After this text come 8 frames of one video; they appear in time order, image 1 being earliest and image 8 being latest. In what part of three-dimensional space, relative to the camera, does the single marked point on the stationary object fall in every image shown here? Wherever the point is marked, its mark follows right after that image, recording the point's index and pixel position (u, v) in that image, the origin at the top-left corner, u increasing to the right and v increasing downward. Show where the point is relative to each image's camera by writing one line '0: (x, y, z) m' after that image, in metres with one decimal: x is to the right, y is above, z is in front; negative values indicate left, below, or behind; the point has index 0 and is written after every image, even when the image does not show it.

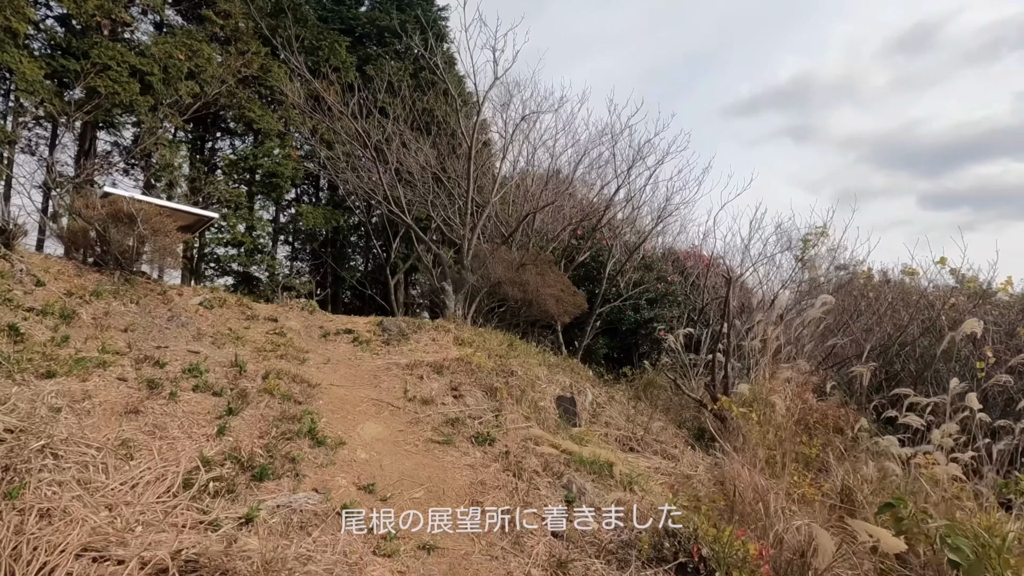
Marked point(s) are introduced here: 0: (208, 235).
0: (-5.2, +0.9, +9.7) m
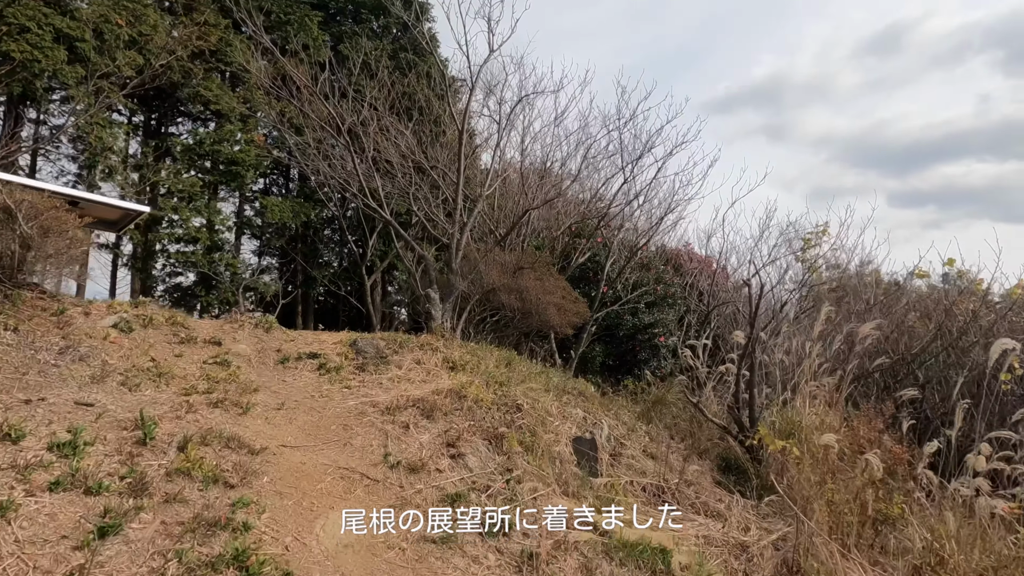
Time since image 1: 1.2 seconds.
0: (-5.4, +0.9, +8.6) m
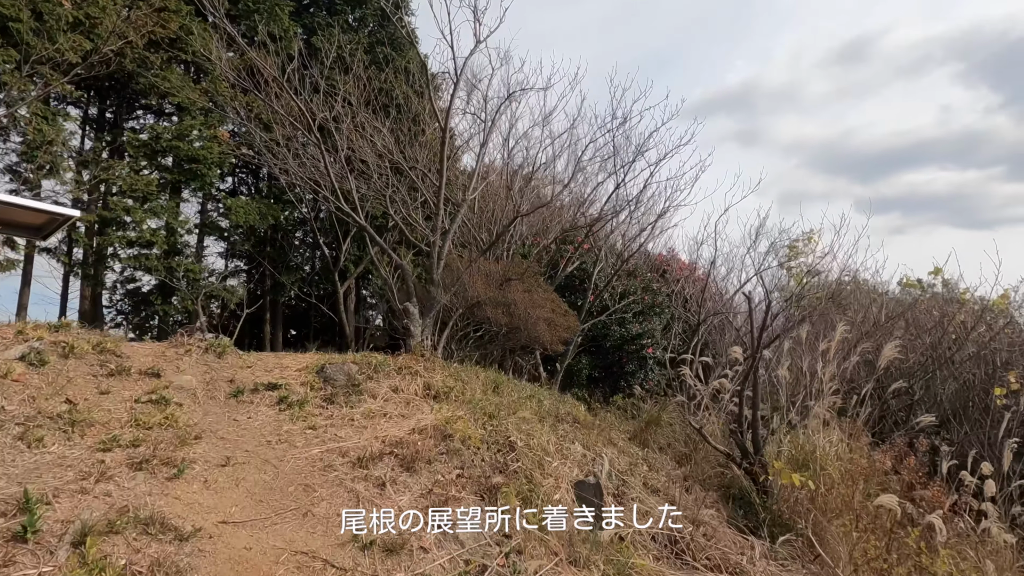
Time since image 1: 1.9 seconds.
0: (-5.6, +0.8, +7.8) m
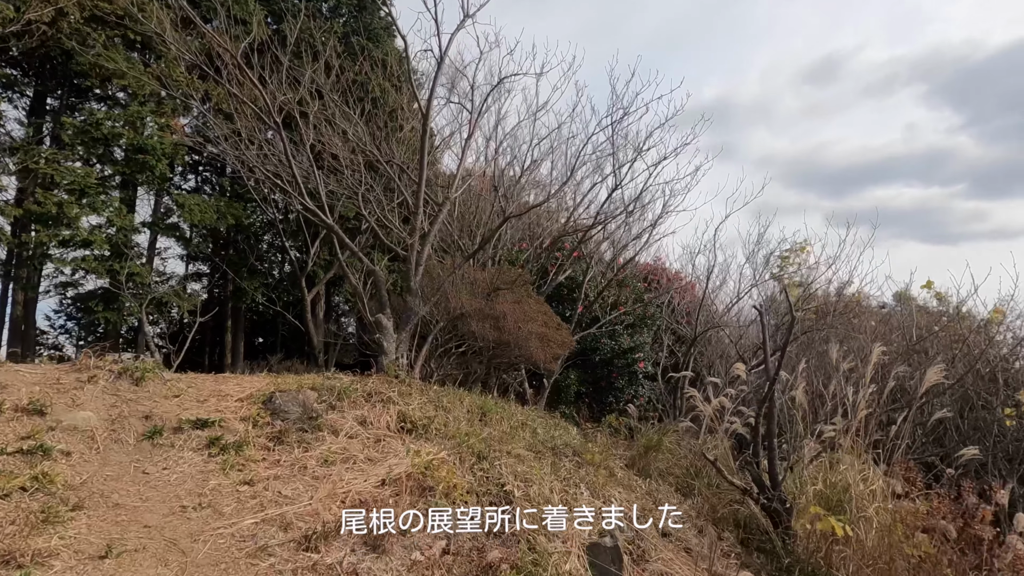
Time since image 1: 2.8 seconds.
0: (-5.8, +0.7, +6.9) m
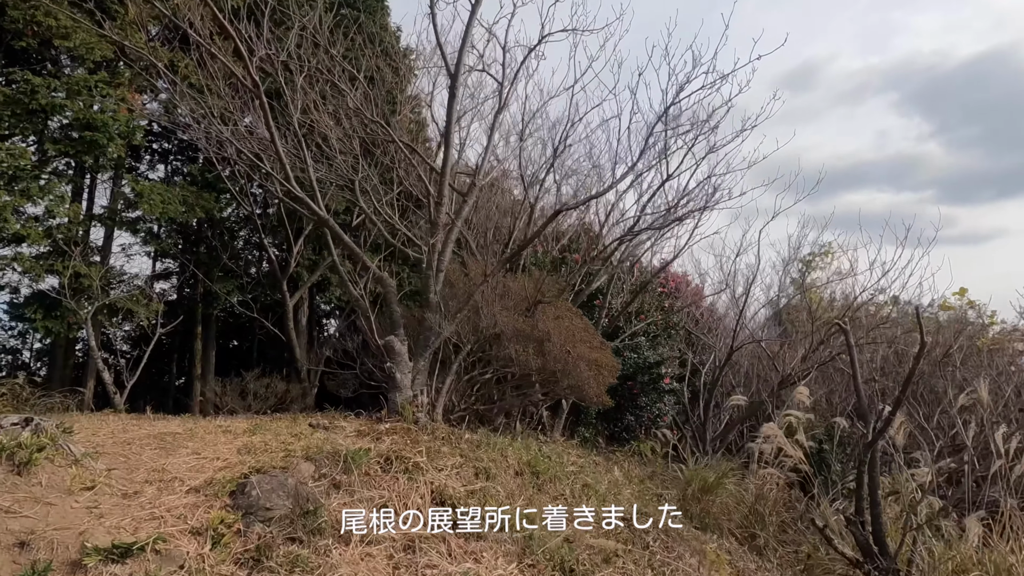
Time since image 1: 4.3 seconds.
0: (-5.5, +0.7, +5.7) m
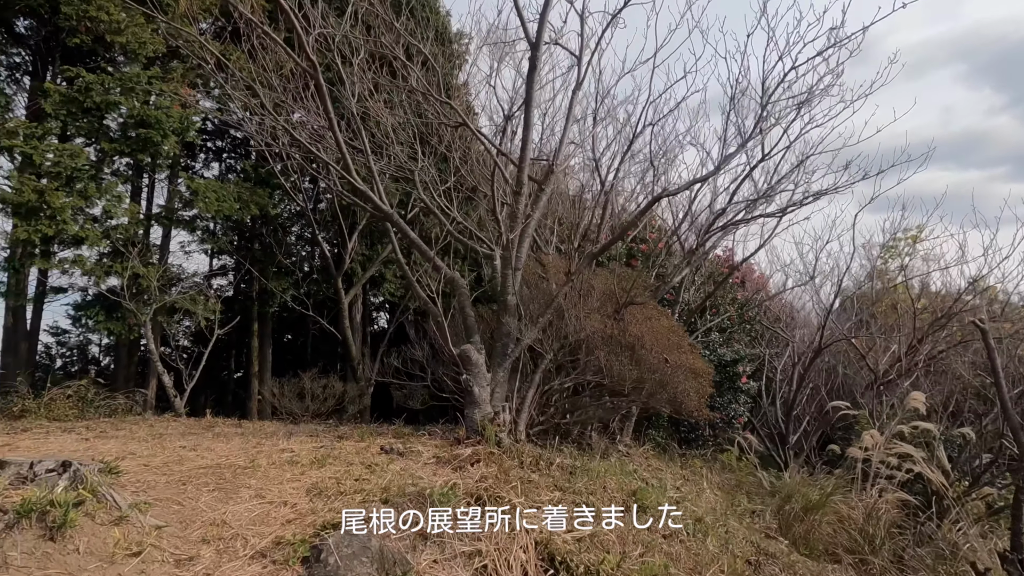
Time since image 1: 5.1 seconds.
0: (-4.9, +0.6, +5.6) m
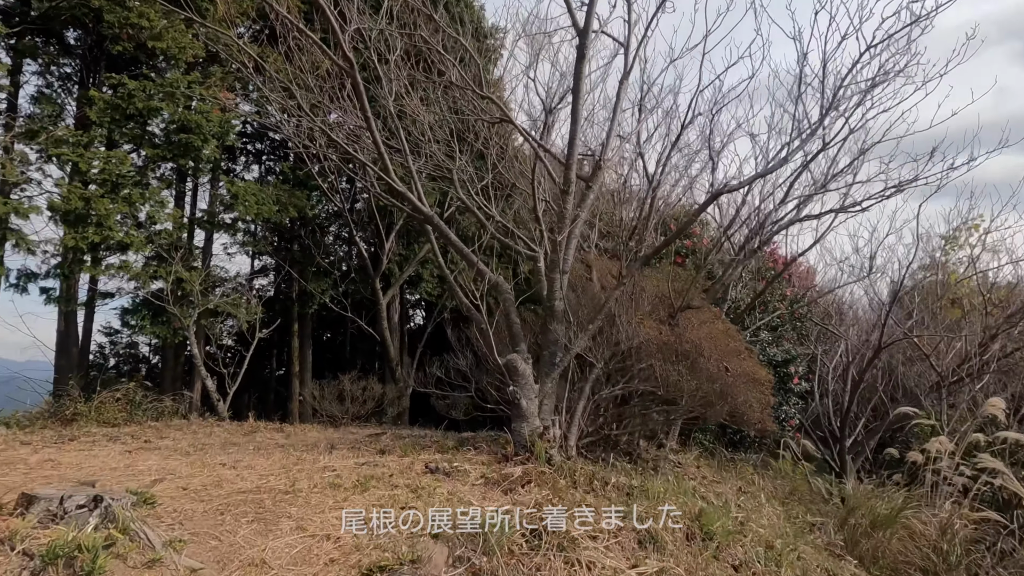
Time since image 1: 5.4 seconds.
0: (-4.5, +0.6, +5.7) m
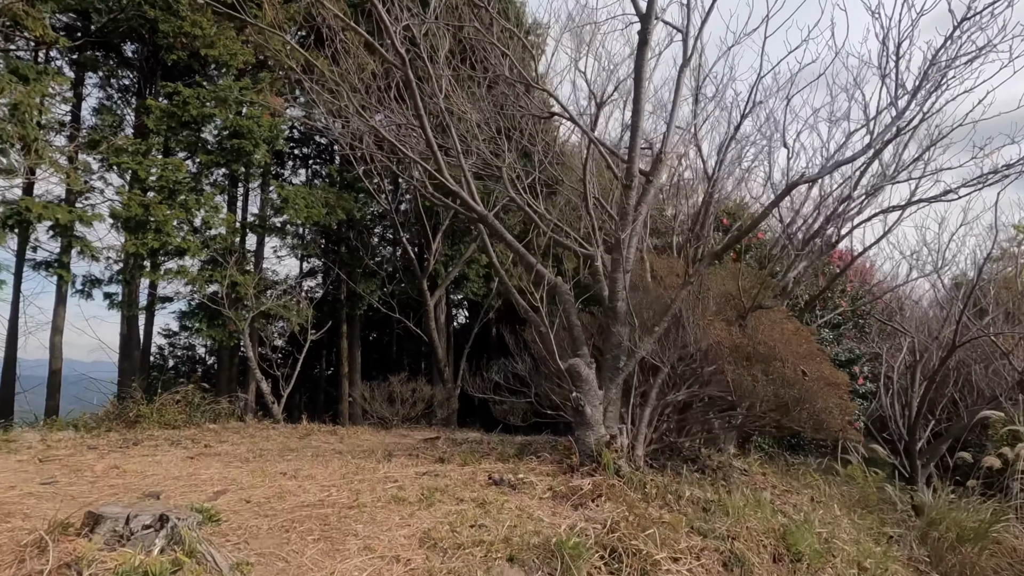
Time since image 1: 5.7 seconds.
0: (-4.0, +0.5, +5.9) m
